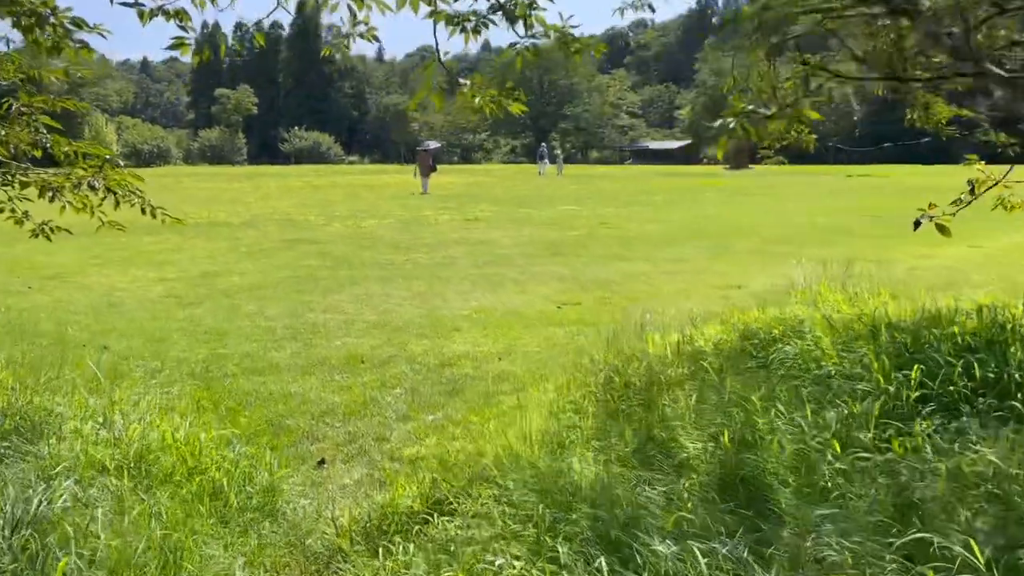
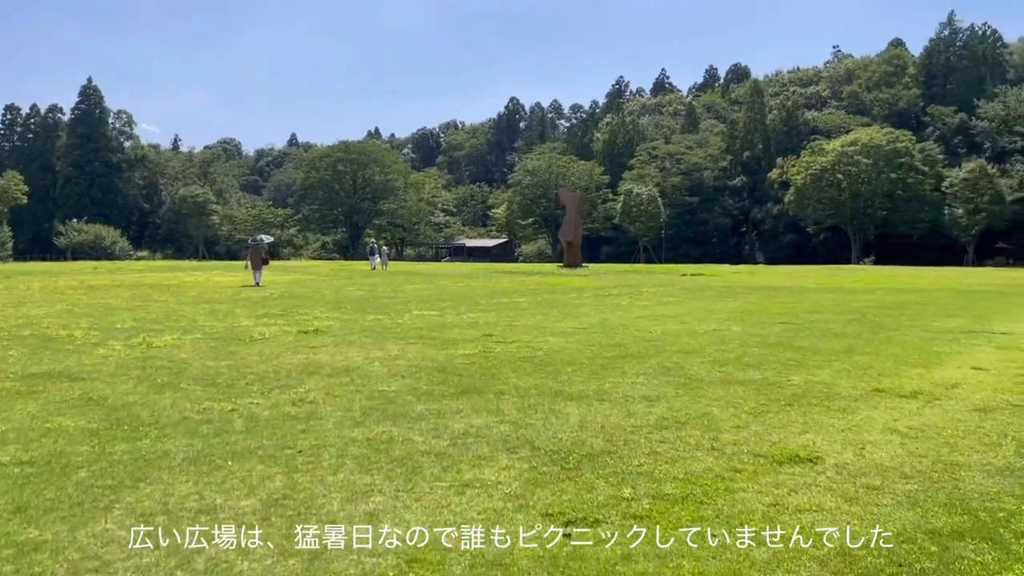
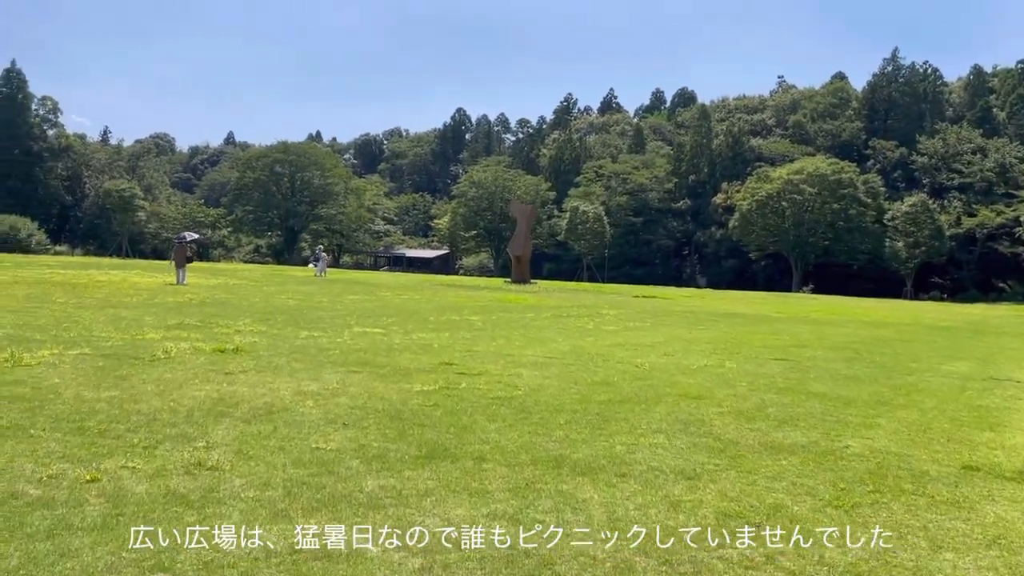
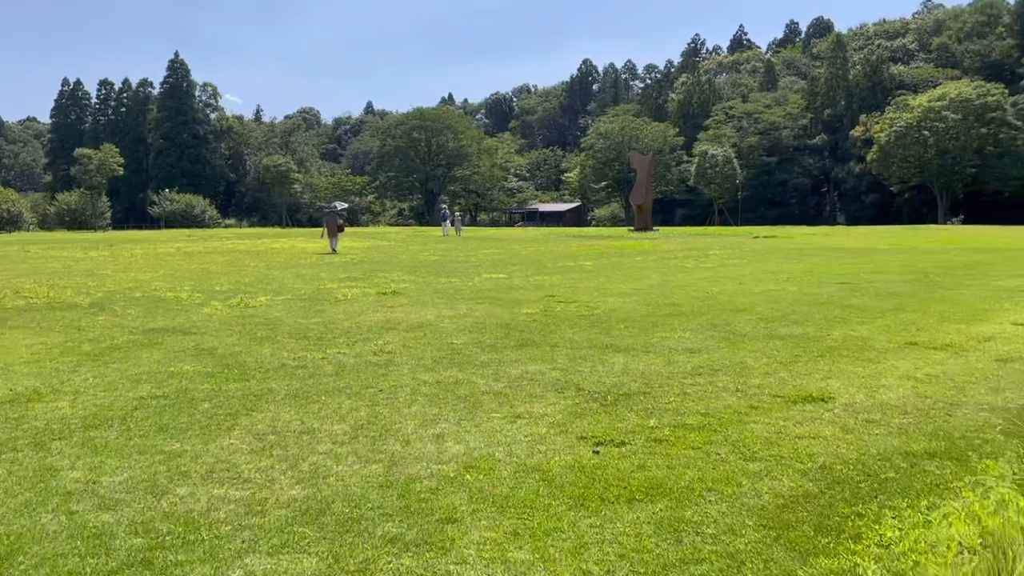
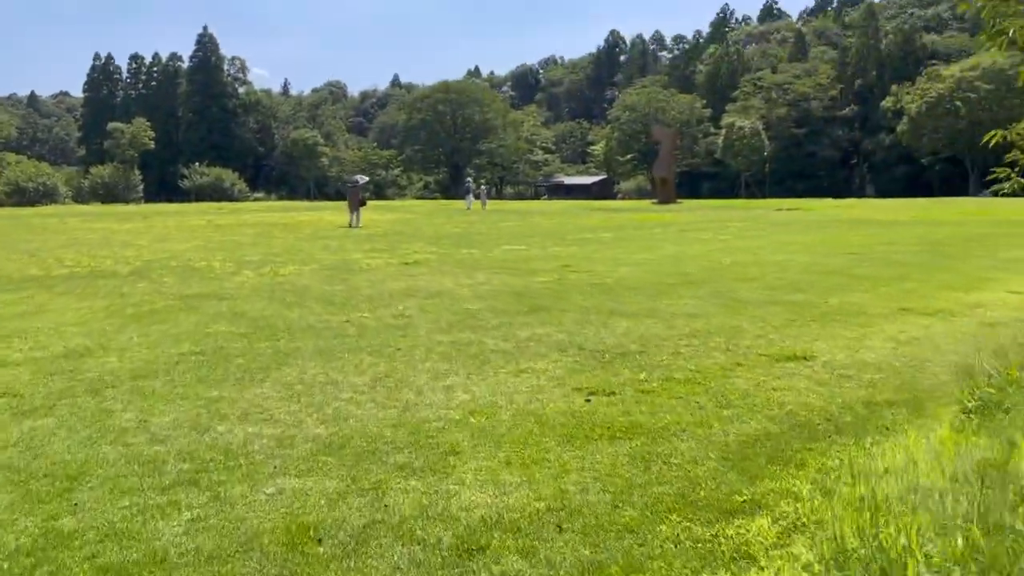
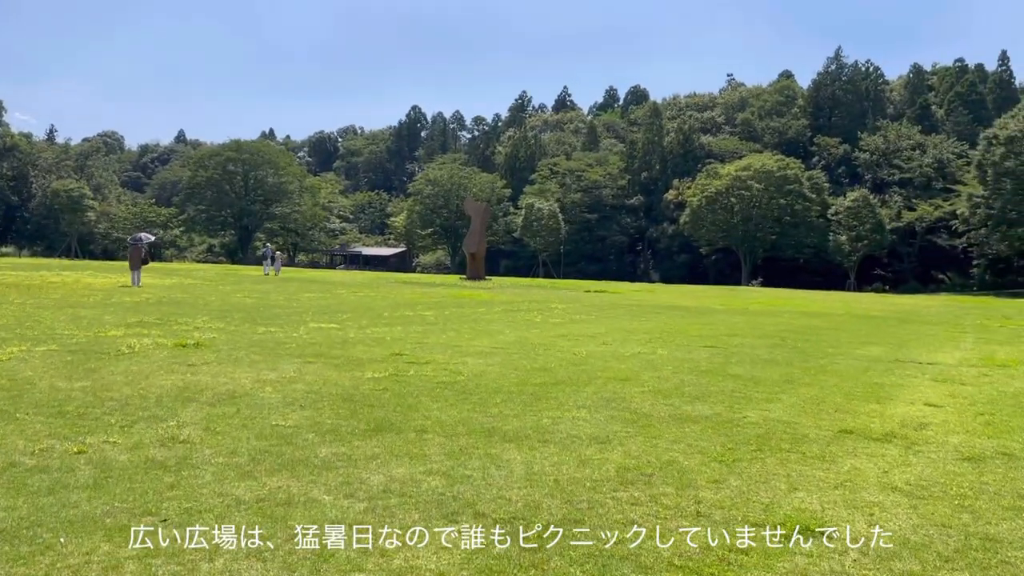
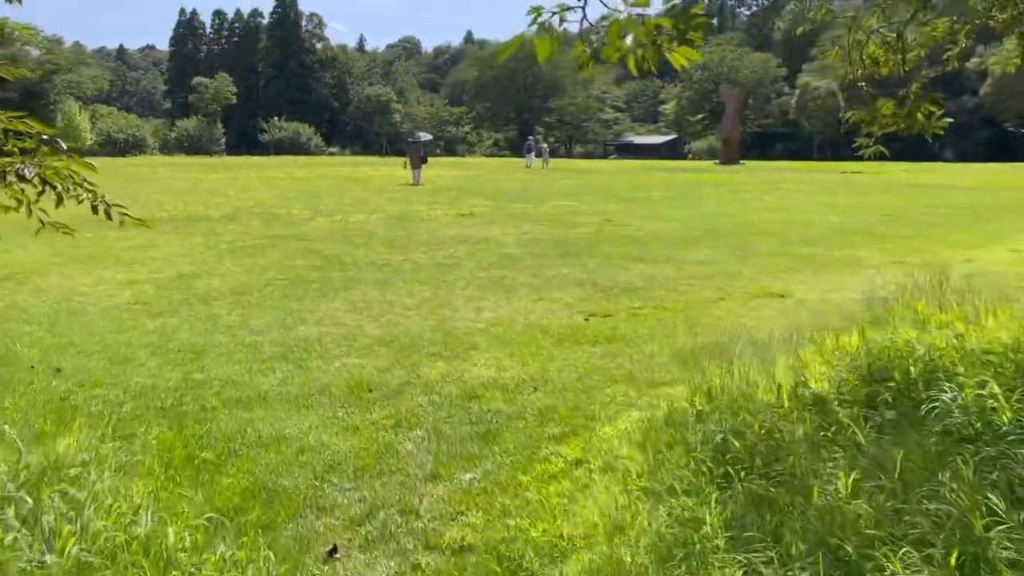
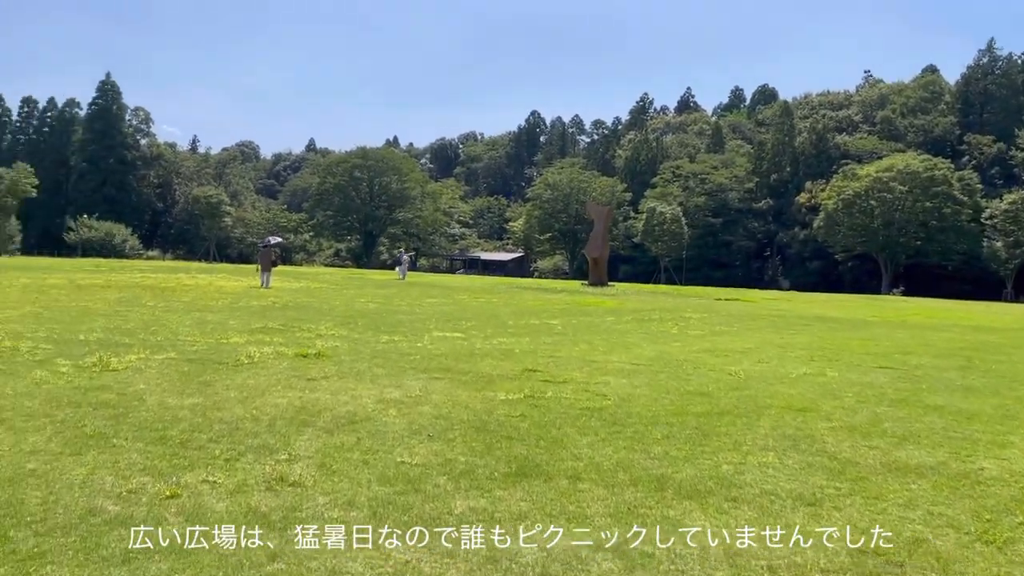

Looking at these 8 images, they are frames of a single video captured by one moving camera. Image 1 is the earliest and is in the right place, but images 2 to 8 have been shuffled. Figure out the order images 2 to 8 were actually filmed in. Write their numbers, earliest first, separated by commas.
7, 5, 4, 2, 6, 3, 8
